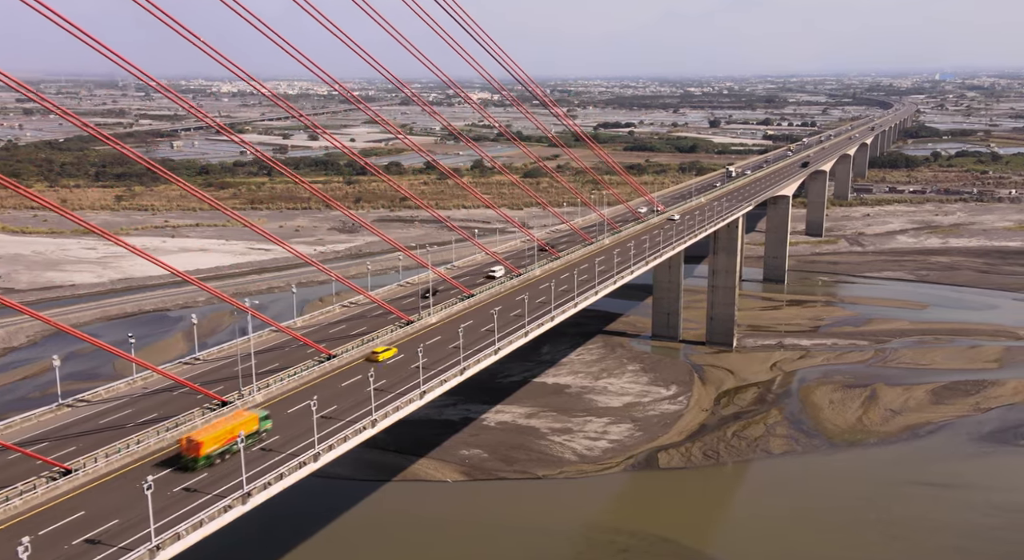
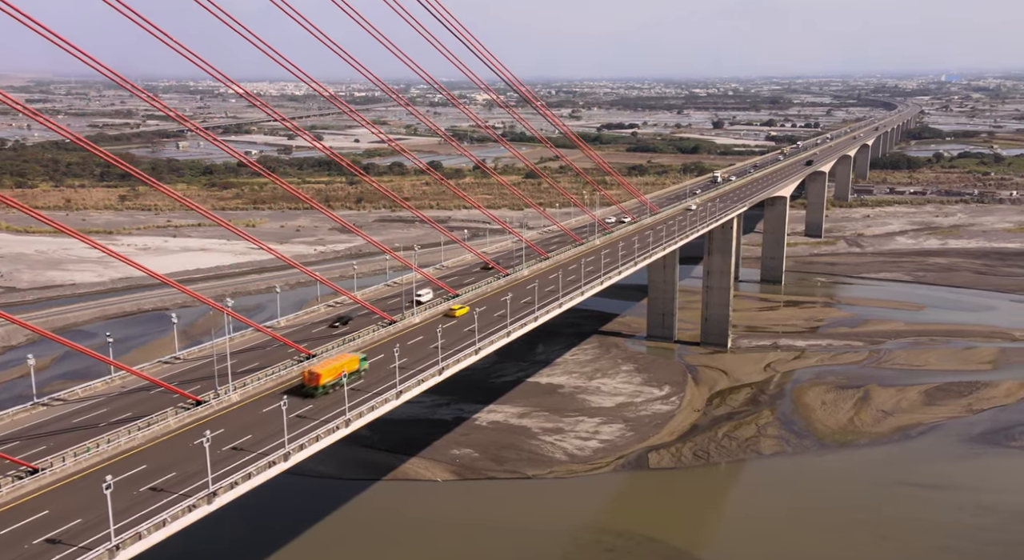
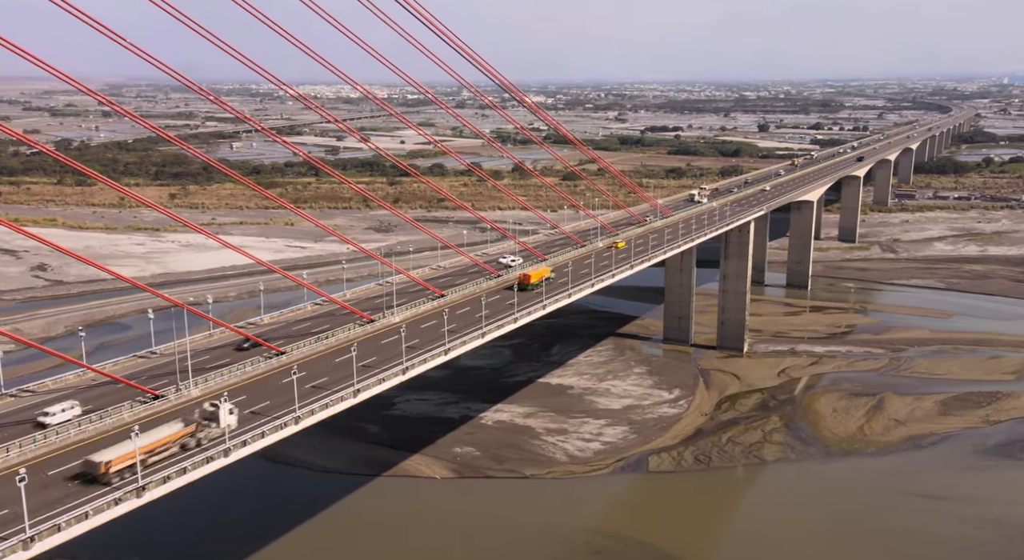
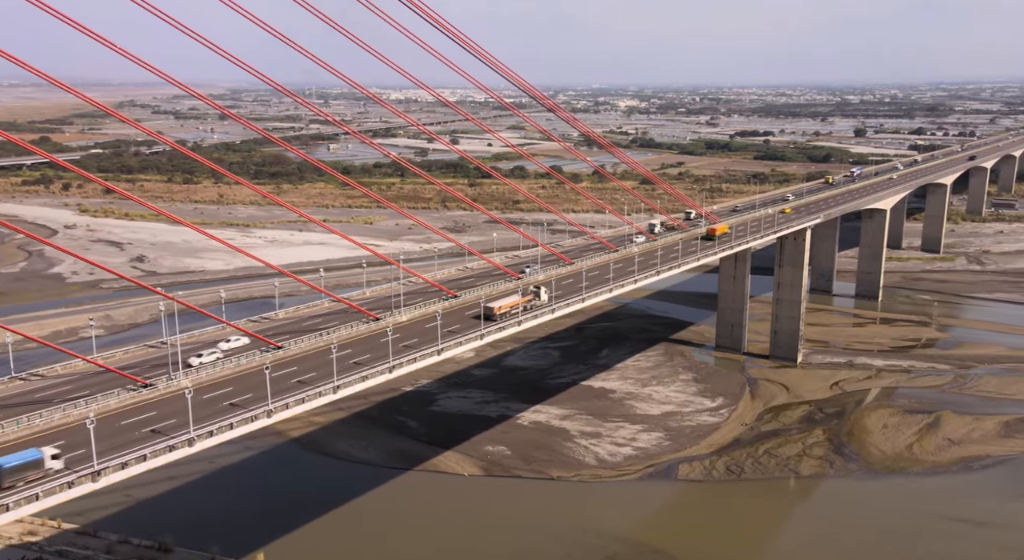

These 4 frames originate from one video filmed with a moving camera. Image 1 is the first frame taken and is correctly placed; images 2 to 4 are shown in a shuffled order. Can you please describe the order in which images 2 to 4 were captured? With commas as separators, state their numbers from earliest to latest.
2, 3, 4
